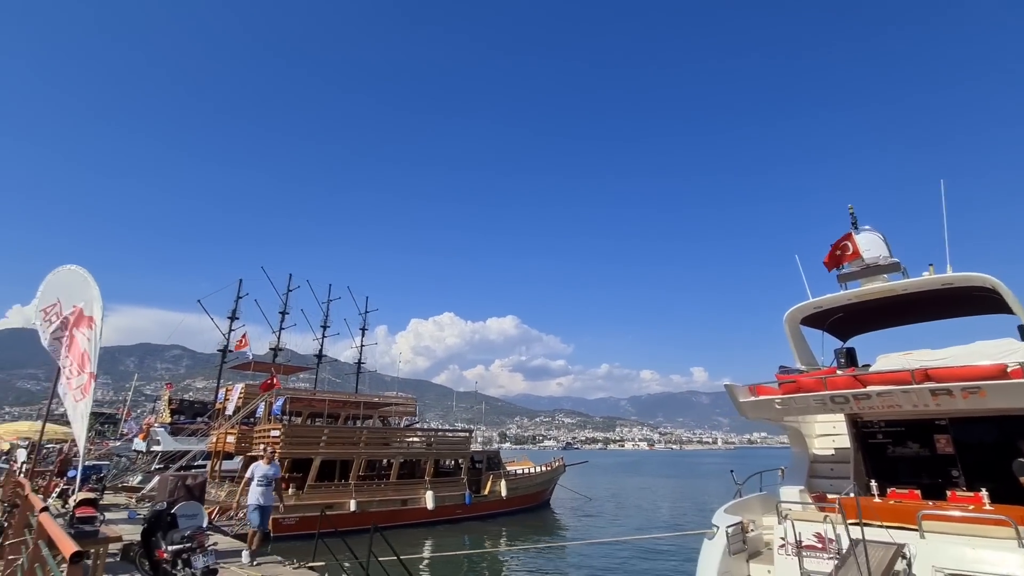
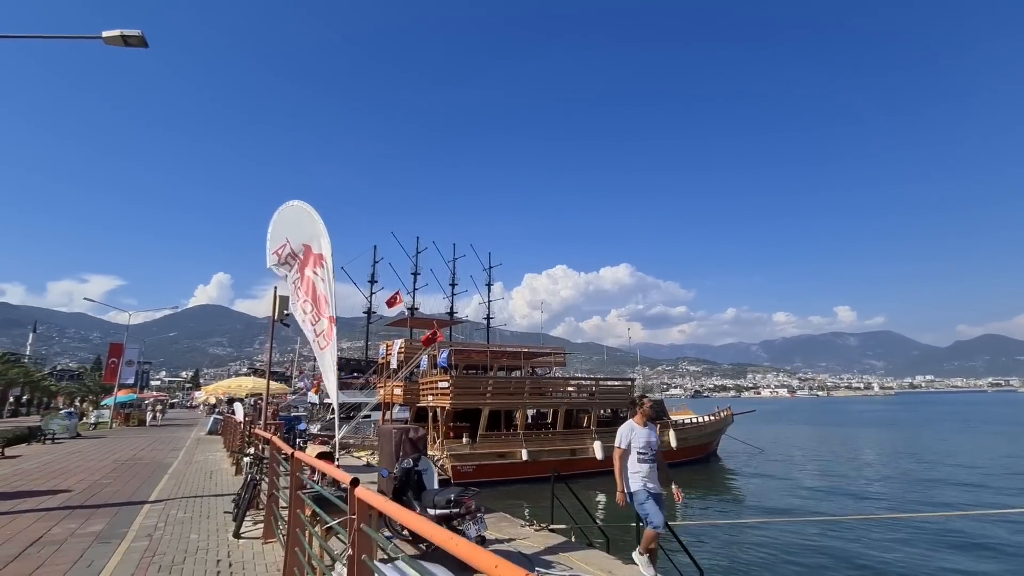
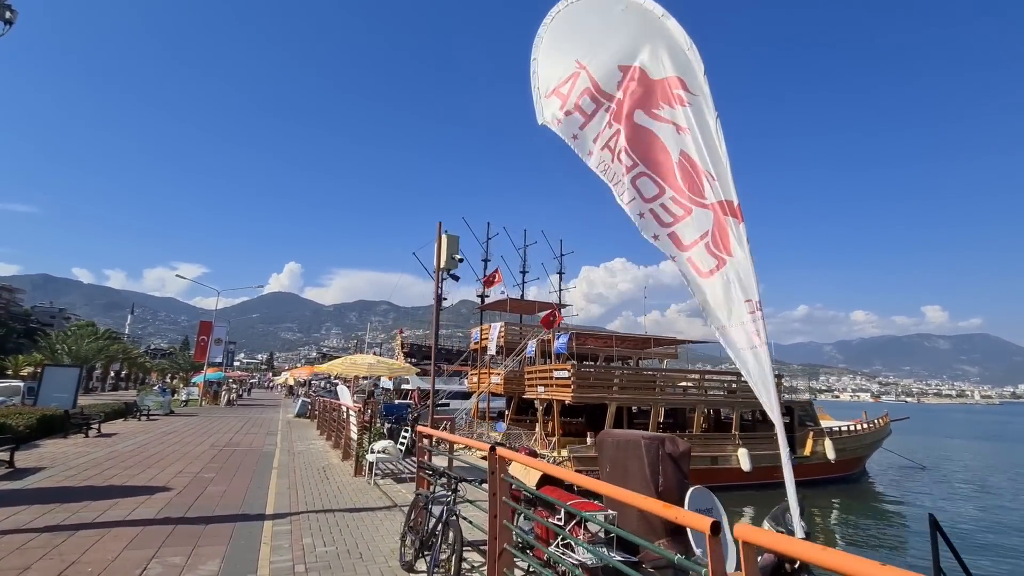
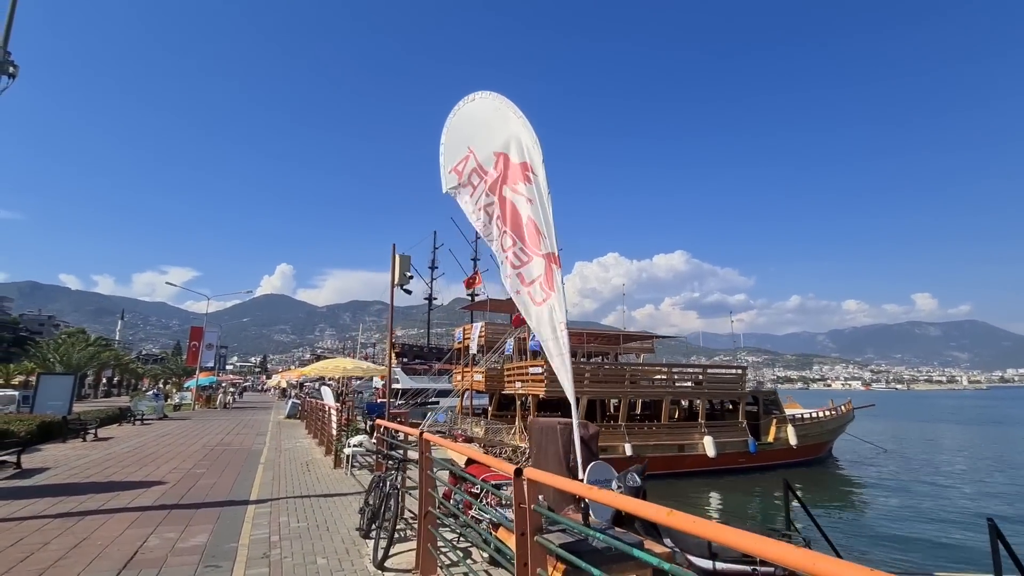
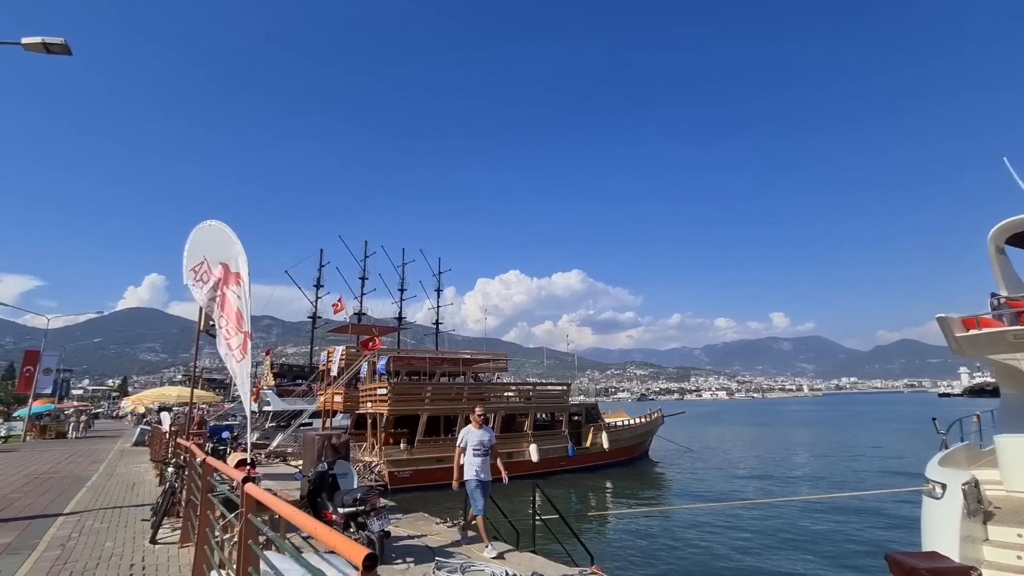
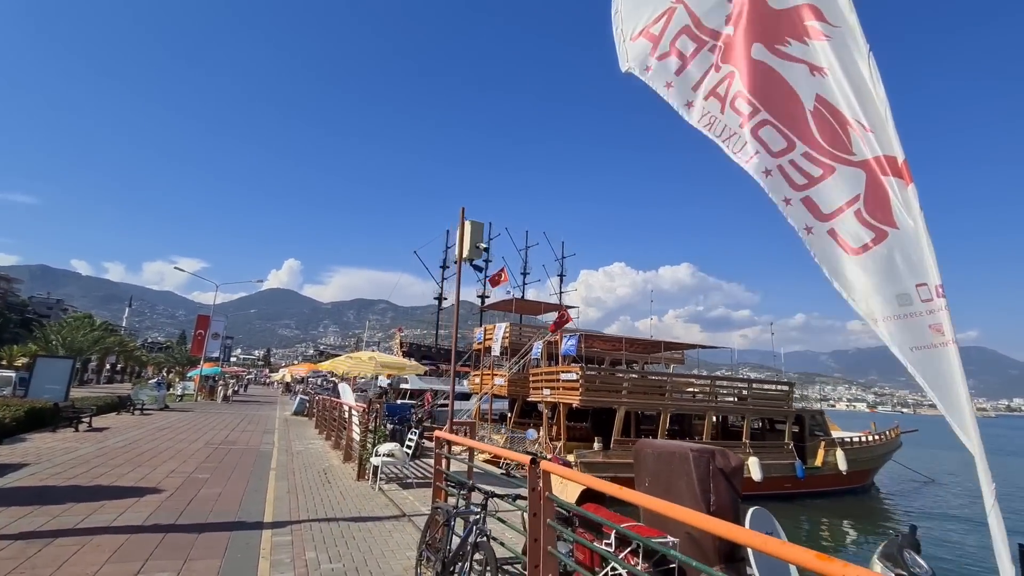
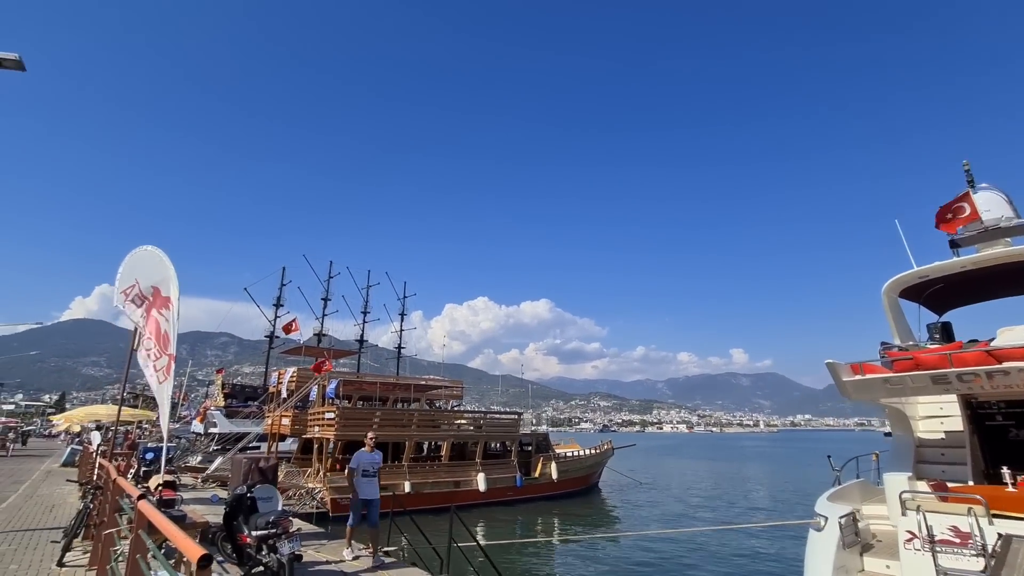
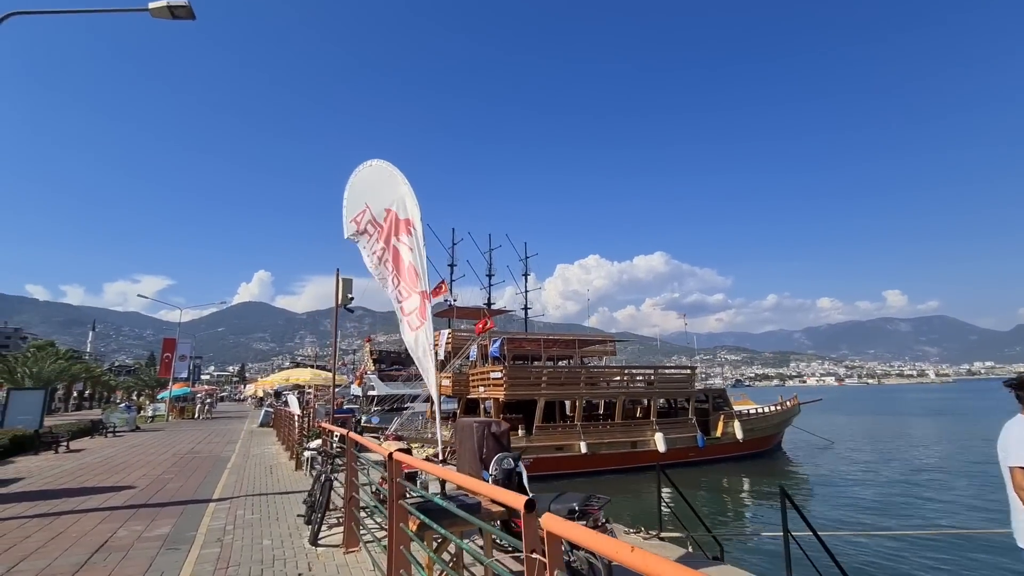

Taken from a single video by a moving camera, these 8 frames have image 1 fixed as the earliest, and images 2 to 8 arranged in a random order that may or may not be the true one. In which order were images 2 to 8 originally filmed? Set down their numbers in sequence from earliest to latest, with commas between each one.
7, 5, 2, 8, 4, 3, 6
